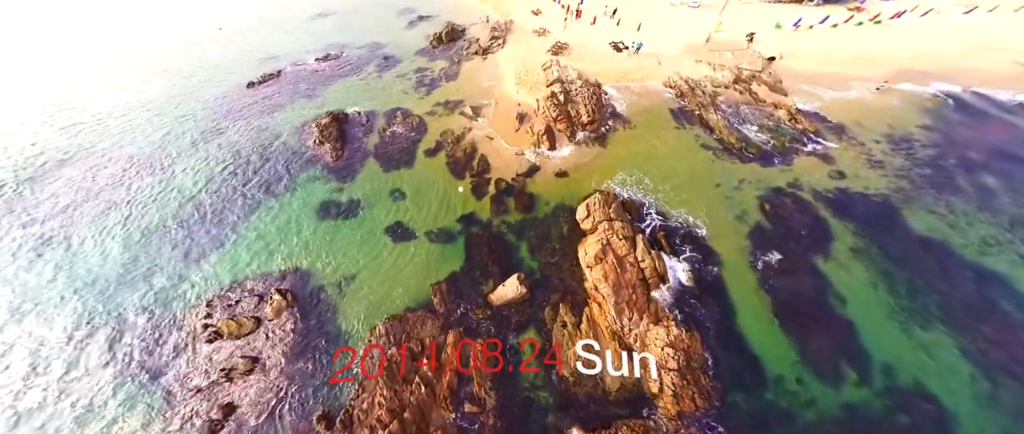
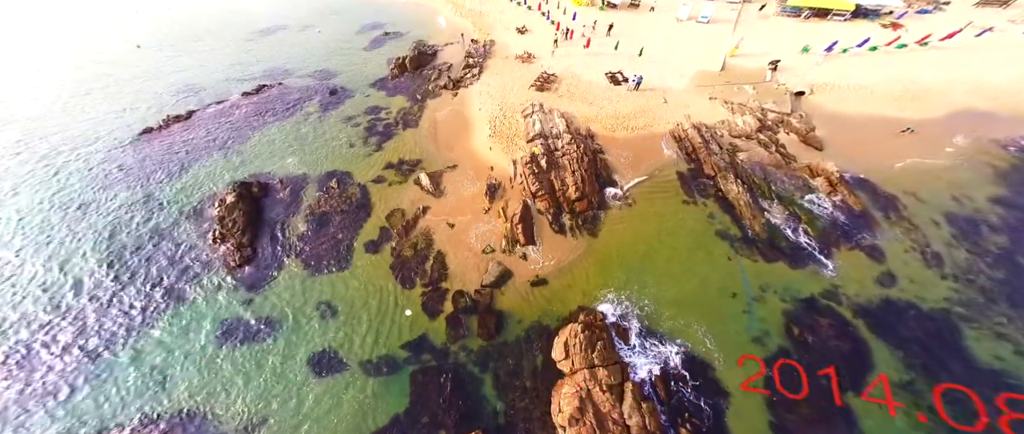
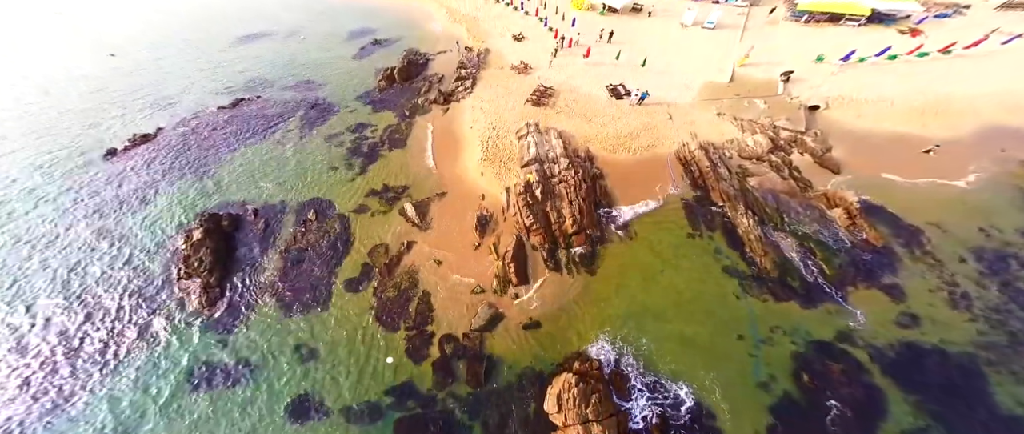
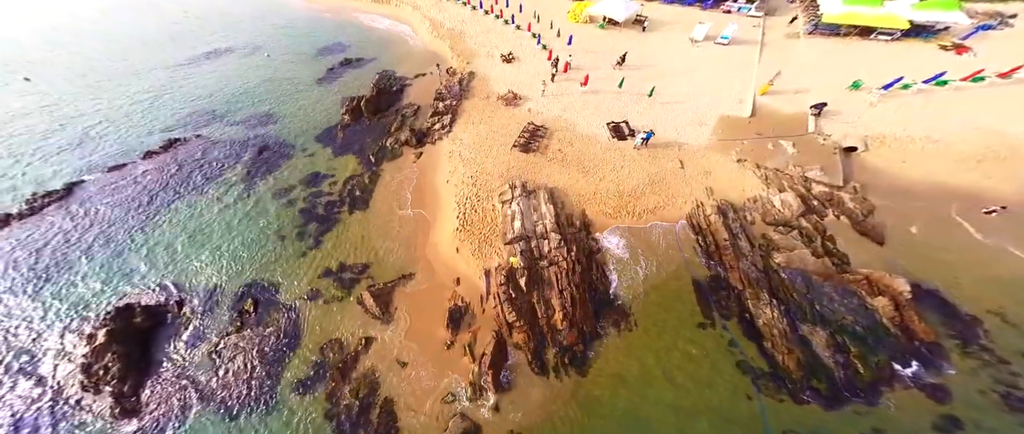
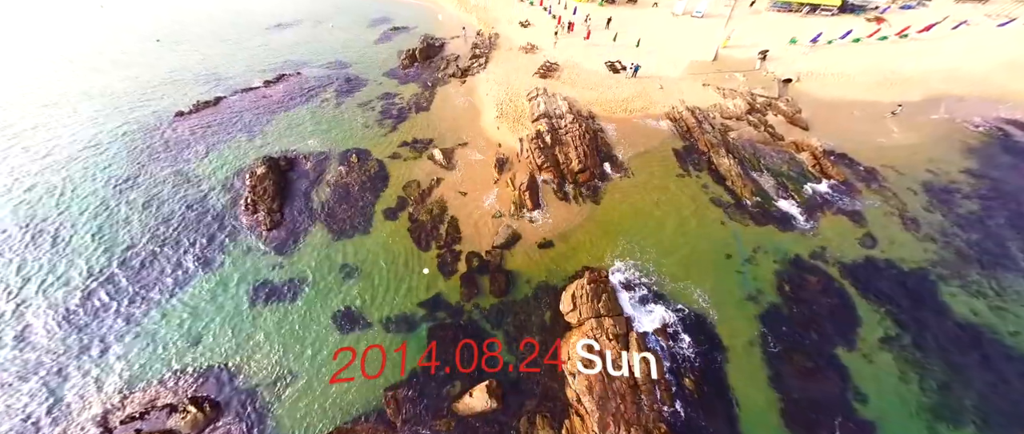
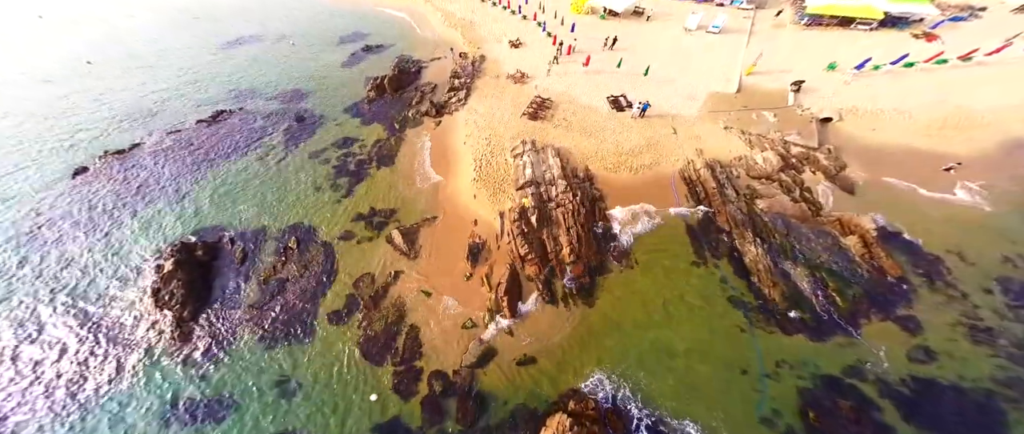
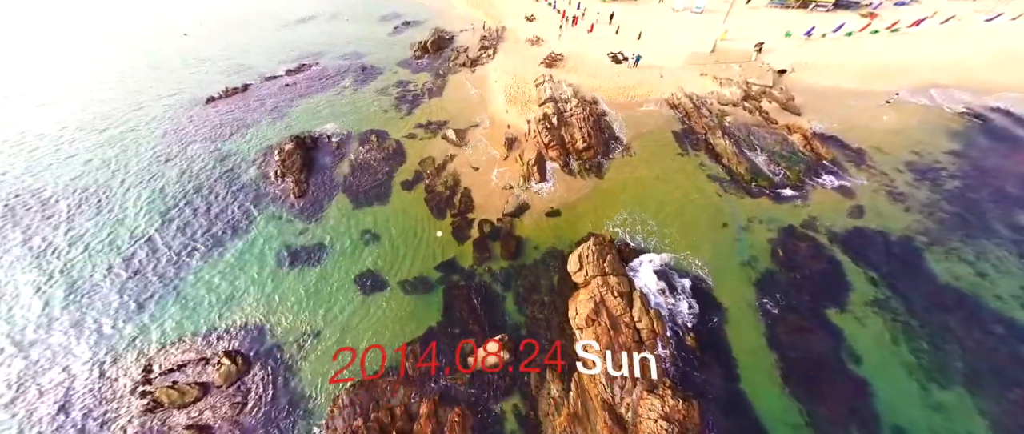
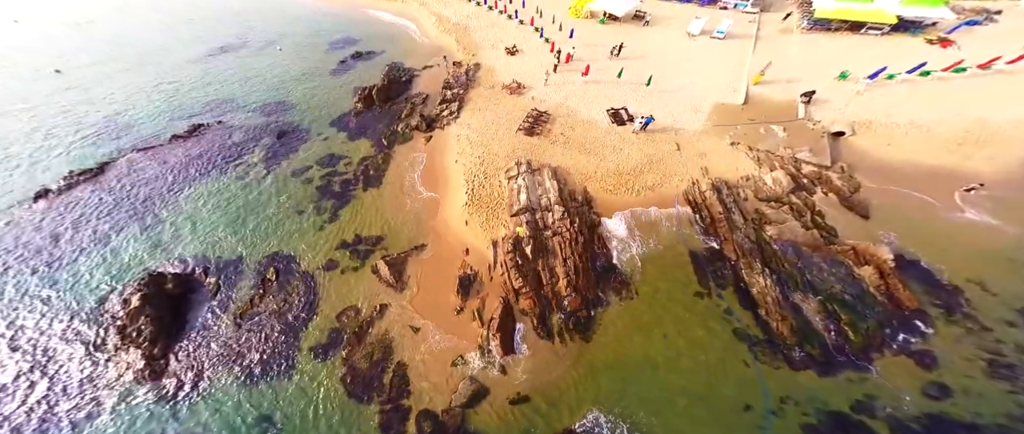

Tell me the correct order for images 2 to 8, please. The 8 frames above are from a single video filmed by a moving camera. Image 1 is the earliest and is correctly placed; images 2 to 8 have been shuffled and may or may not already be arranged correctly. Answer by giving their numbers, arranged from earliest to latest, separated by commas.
7, 5, 2, 3, 6, 8, 4
